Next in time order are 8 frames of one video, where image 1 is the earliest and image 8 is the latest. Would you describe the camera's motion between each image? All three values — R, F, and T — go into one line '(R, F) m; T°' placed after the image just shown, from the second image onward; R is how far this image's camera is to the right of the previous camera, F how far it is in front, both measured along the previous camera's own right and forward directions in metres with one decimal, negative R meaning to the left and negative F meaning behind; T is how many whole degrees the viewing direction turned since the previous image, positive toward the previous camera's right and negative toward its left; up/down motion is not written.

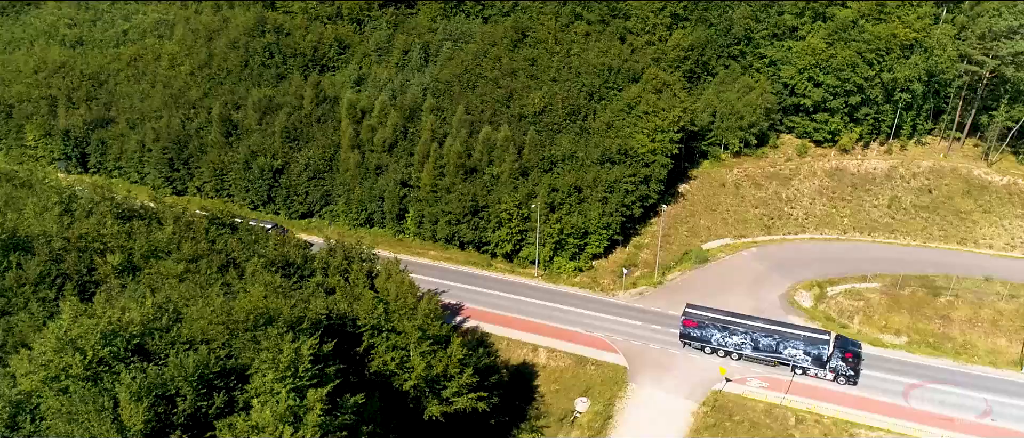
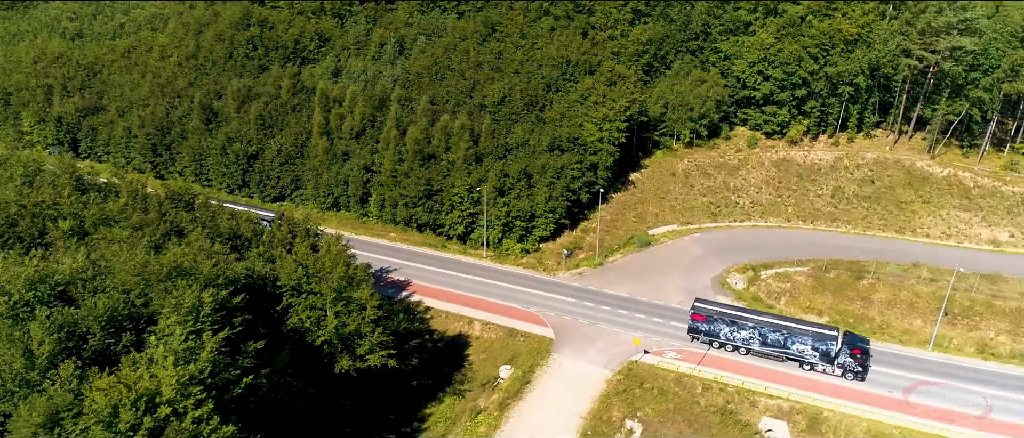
(+5.8, -2.8) m; -2°
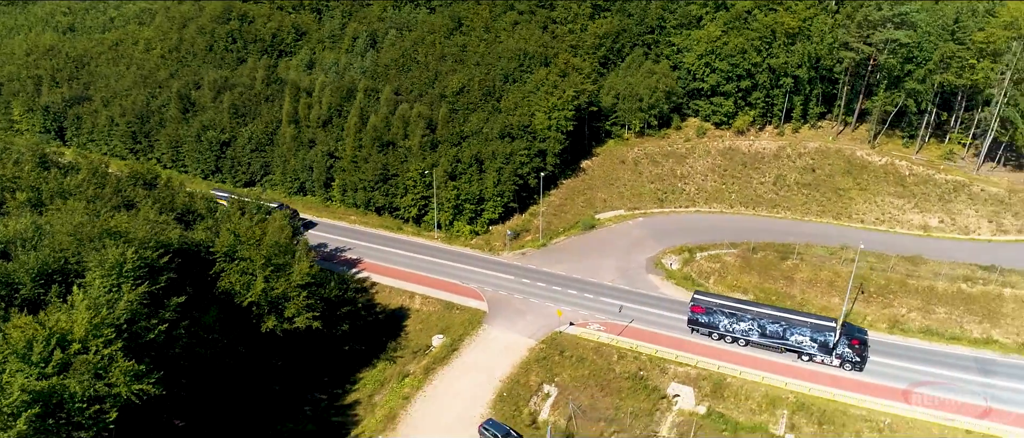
(+5.5, -2.8) m; -1°
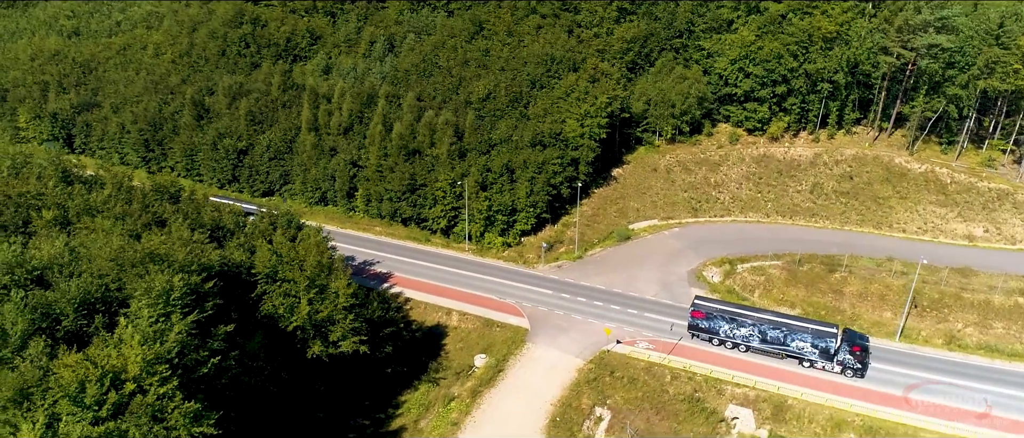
(-3.5, +1.9) m; +1°
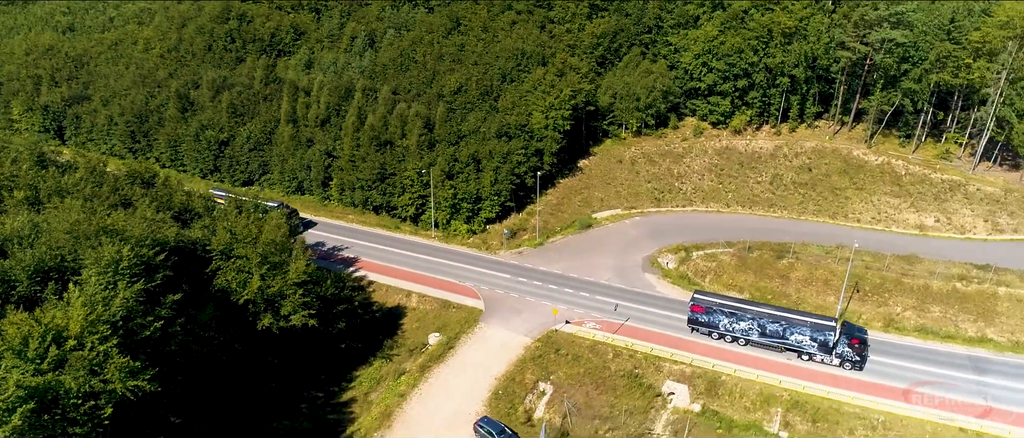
(+3.9, -2.0) m; -1°
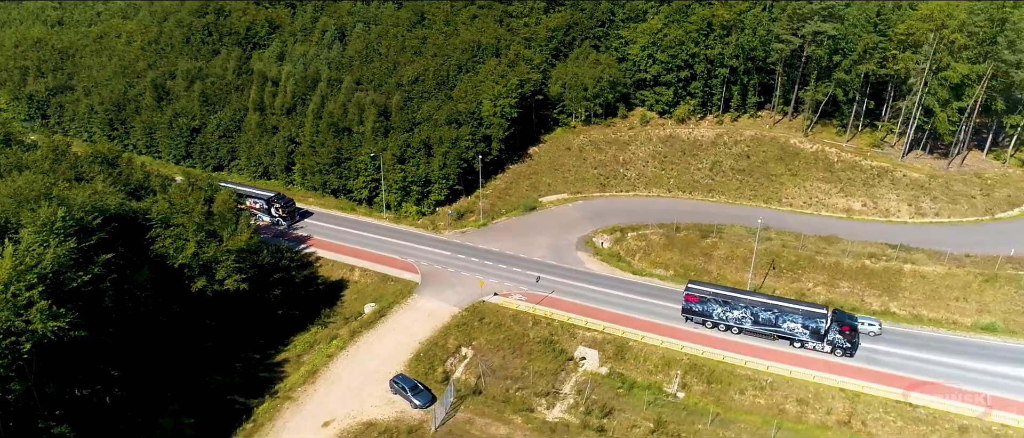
(+5.8, -3.2) m; -1°
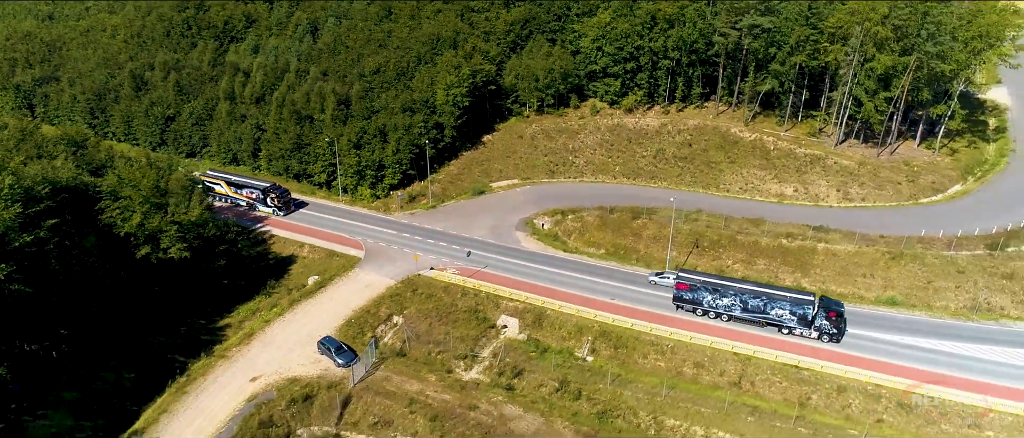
(+5.9, -3.3) m; -1°
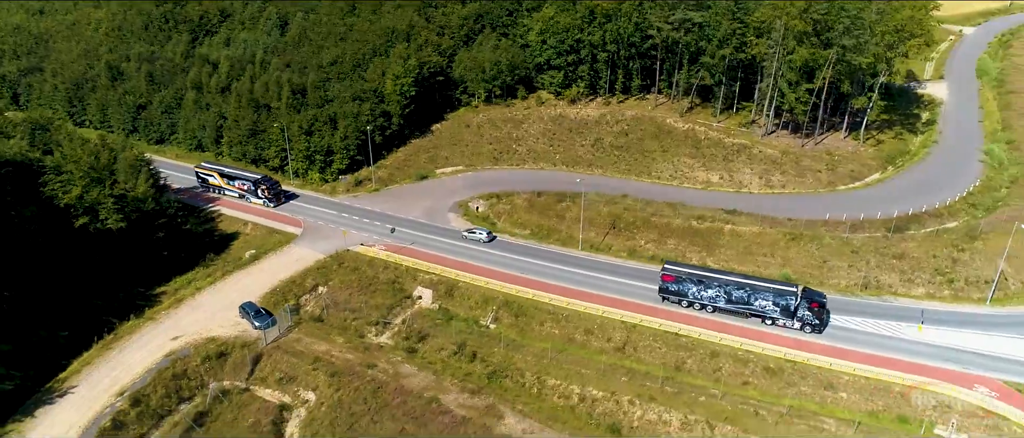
(+7.6, -3.4) m; -1°
